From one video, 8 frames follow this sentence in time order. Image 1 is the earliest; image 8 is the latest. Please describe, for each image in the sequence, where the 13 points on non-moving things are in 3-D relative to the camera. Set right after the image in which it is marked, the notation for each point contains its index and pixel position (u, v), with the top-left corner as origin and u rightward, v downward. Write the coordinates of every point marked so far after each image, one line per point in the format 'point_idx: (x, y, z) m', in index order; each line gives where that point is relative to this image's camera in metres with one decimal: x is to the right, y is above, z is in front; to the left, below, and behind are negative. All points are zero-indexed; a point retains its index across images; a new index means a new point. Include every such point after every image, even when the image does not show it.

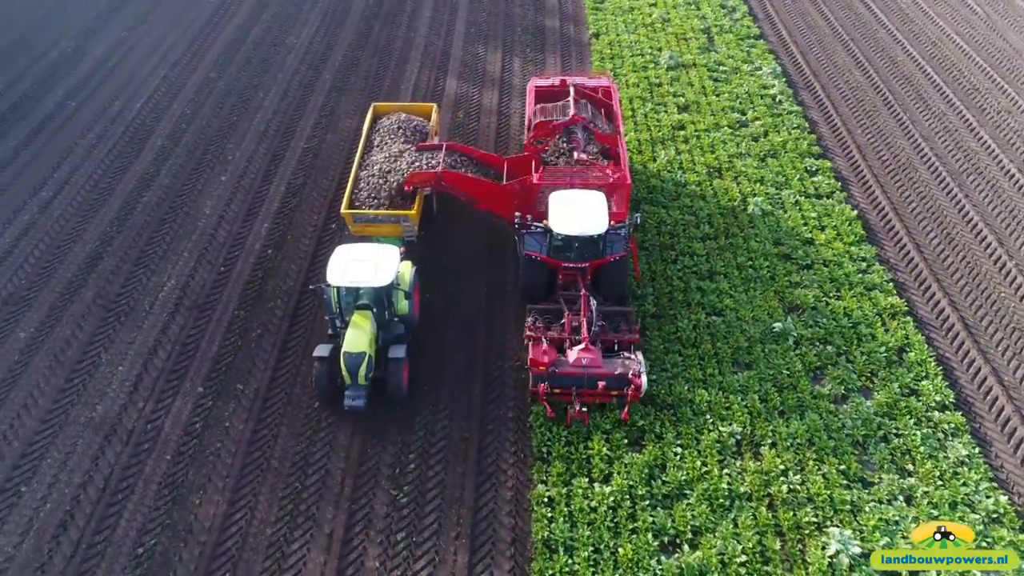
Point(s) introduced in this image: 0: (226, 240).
0: (-4.3, +0.7, +10.8) m
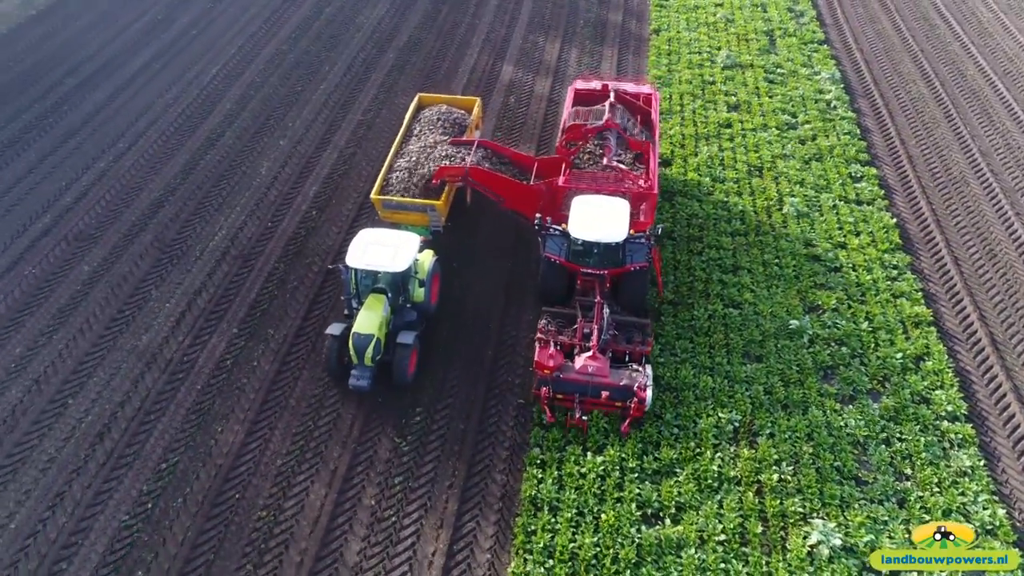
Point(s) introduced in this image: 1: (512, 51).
0: (-3.8, +1.4, +11.5) m
1: (0.0, +5.1, +15.4) m
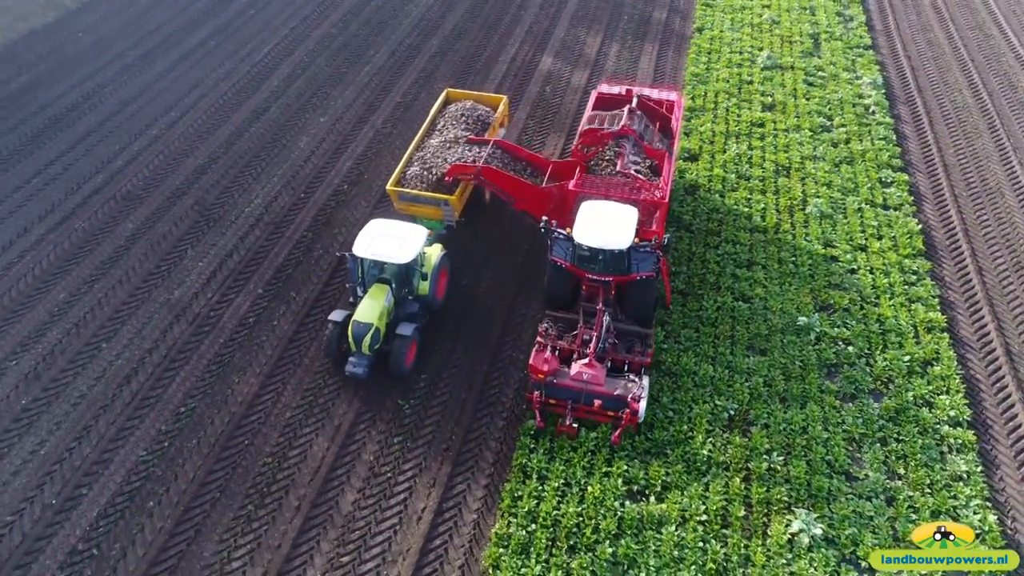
0: (-3.4, +2.0, +12.0) m
1: (+0.9, +5.4, +15.6) m
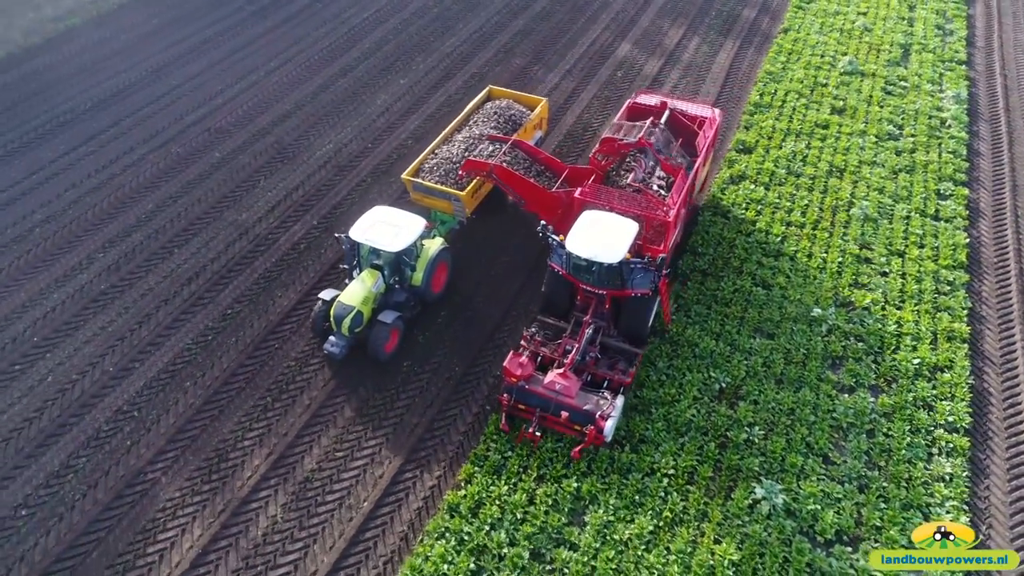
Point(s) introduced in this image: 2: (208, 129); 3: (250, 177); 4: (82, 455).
0: (-2.4, +3.0, +13.0) m
1: (+2.8, +5.8, +15.9) m
2: (-5.5, +2.9, +12.8) m
3: (-4.3, +1.8, +11.7) m
4: (-4.8, -1.9, +7.9) m
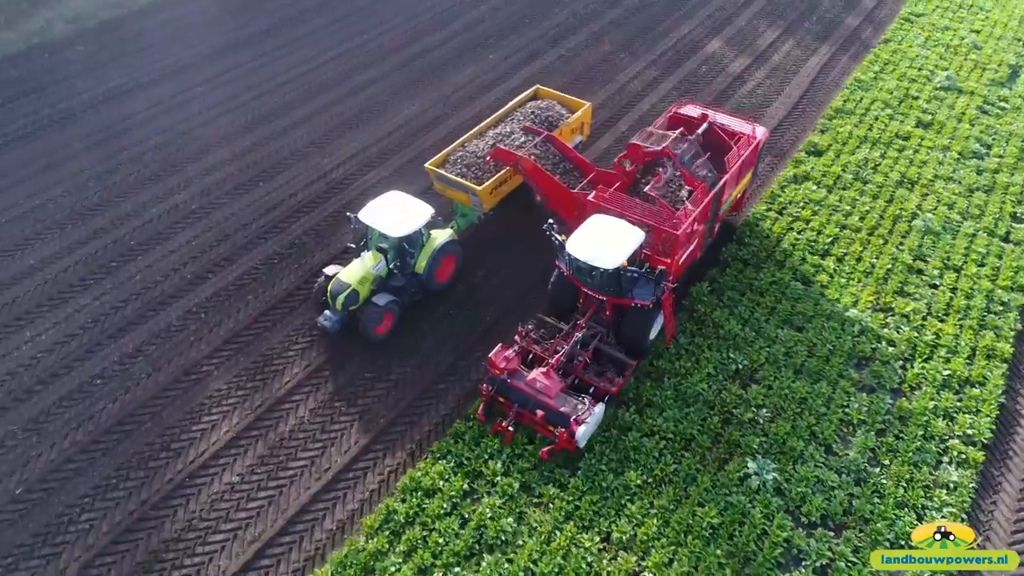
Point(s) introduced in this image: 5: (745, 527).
0: (-0.9, +3.7, +13.7) m
1: (+4.9, +5.8, +16.0) m
2: (-4.0, +4.0, +14.0) m
3: (-3.2, +2.9, +12.7) m
4: (-4.6, -0.7, +9.0) m
5: (+2.3, -2.4, +7.2) m
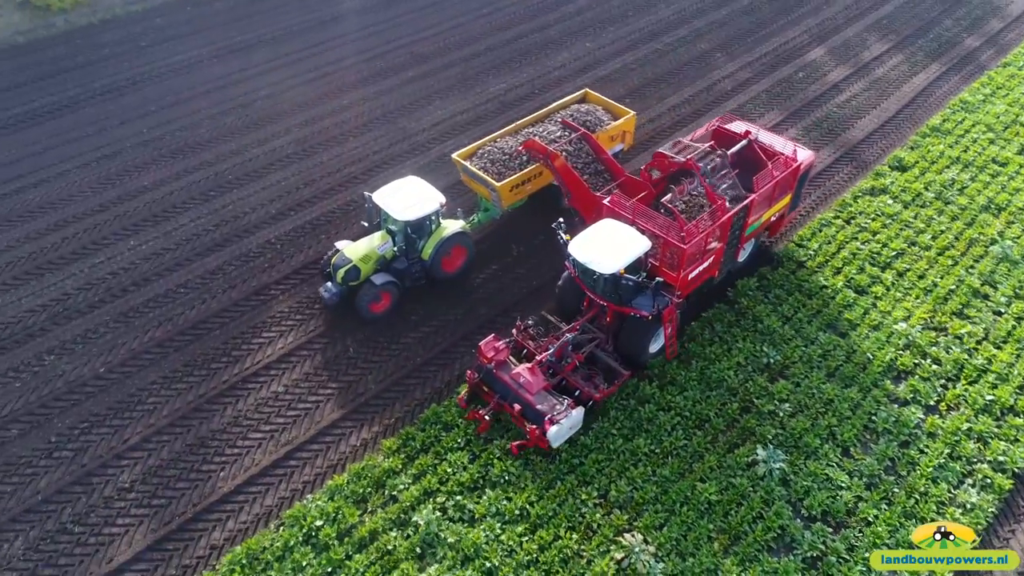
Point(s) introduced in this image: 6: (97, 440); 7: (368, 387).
0: (+0.8, +4.2, +14.1) m
1: (+7.1, +5.5, +15.6) m
2: (-2.1, +4.9, +14.8) m
3: (-1.6, +3.6, +13.5) m
4: (-4.0, +0.3, +10.1) m
5: (+2.4, -2.3, +7.3) m
6: (-4.7, -1.7, +8.0) m
7: (-1.7, -1.2, +8.5) m
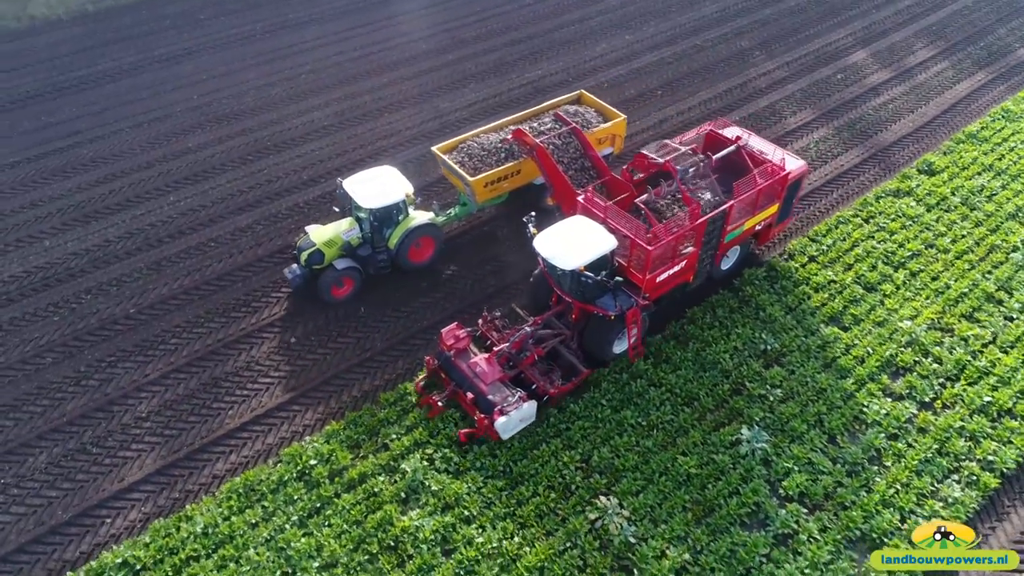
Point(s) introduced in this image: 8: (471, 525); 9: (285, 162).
0: (+1.6, +4.5, +14.4) m
1: (+8.0, +5.3, +15.4) m
2: (-1.3, +5.4, +15.3) m
3: (-0.9, +4.1, +13.9) m
4: (-3.8, +1.0, +10.6) m
5: (+2.2, -2.0, +7.5) m
6: (-4.7, -1.0, +8.6) m
7: (-1.7, -0.7, +8.9) m
8: (-0.4, -2.4, +7.1) m
9: (-3.8, +2.1, +11.8) m
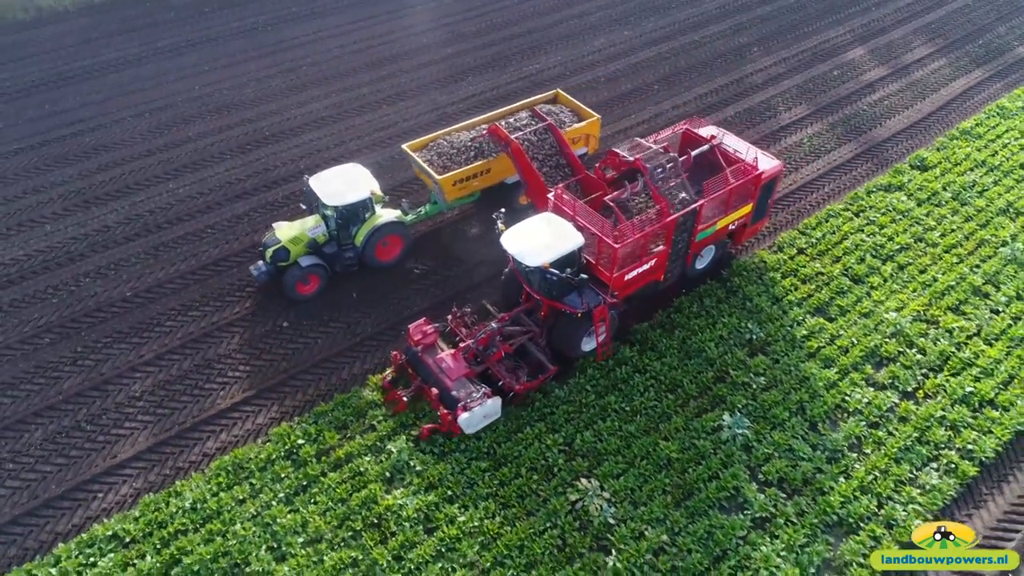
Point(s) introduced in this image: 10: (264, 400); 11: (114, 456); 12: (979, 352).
0: (+1.5, +4.6, +14.5) m
1: (+8.0, +5.4, +15.5) m
2: (-1.3, +5.6, +15.4) m
3: (-1.0, +4.3, +14.0) m
4: (-3.9, +1.2, +10.8) m
5: (+2.0, -1.9, +7.6) m
6: (-4.9, -0.8, +8.8) m
7: (-1.9, -0.5, +9.1) m
8: (-0.6, -2.2, +7.3) m
9: (-3.8, +2.3, +11.9) m
10: (-2.9, -1.3, +8.3) m
11: (-4.3, -1.8, +7.8) m
12: (+5.8, -0.8, +8.8) m
